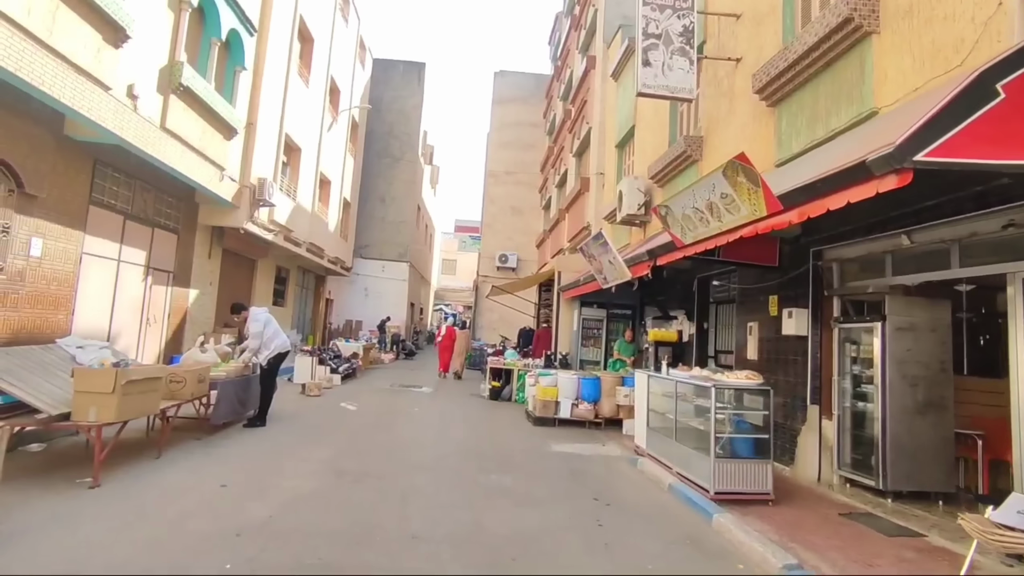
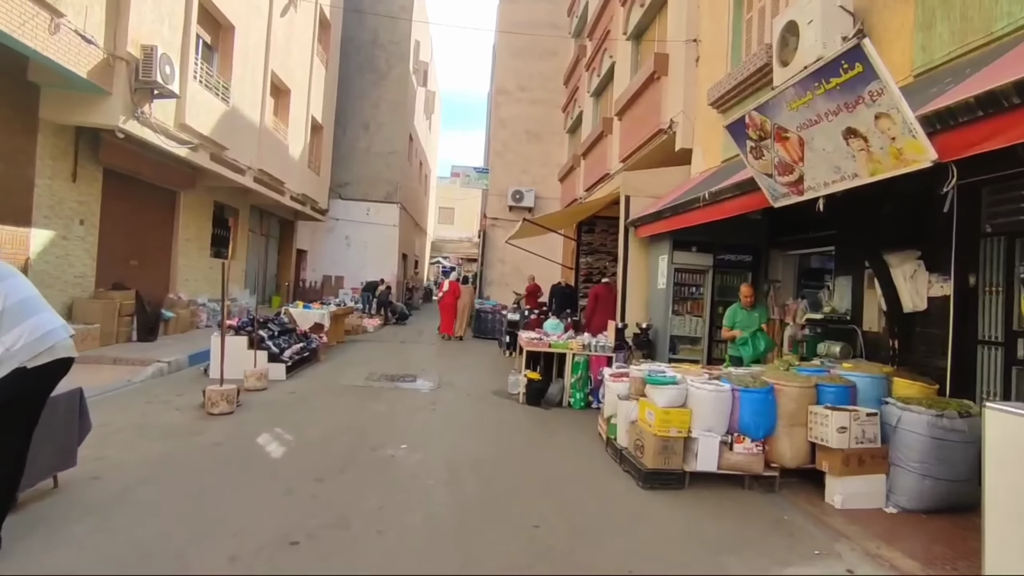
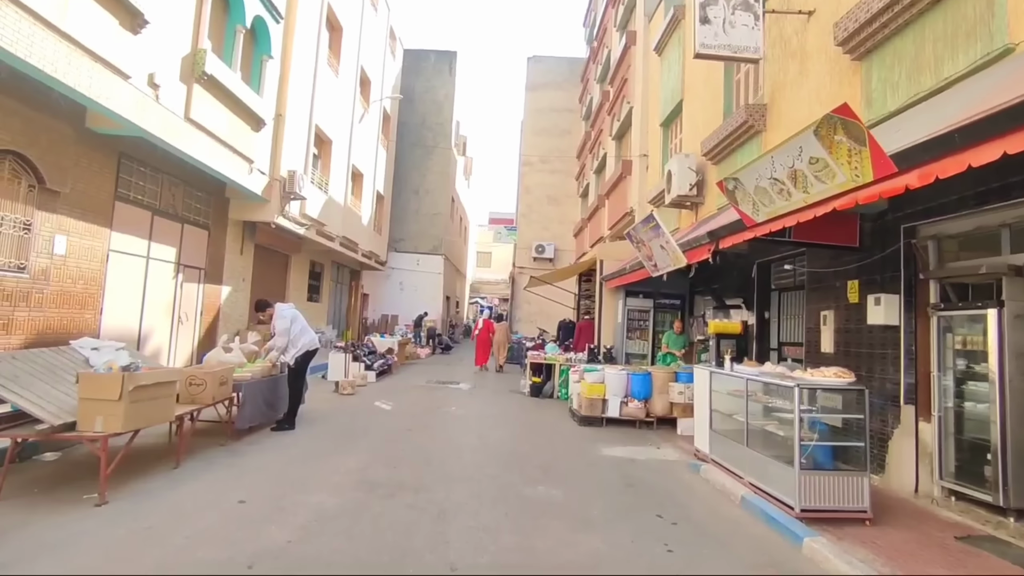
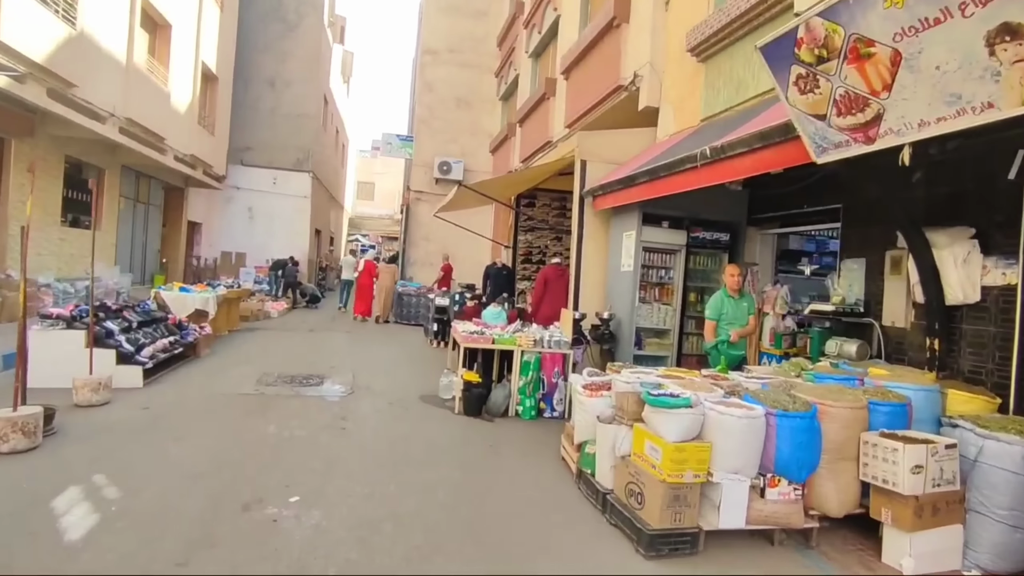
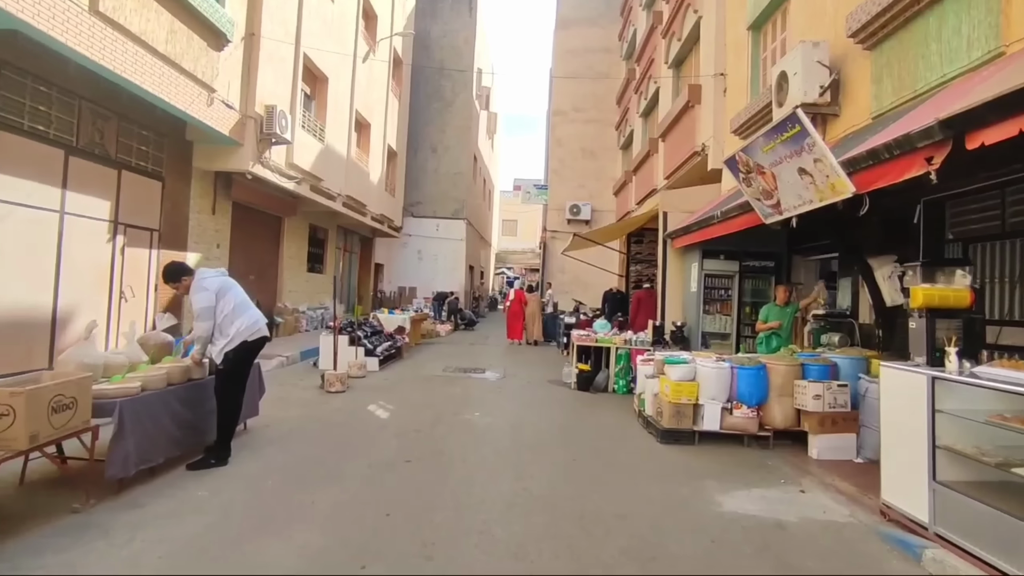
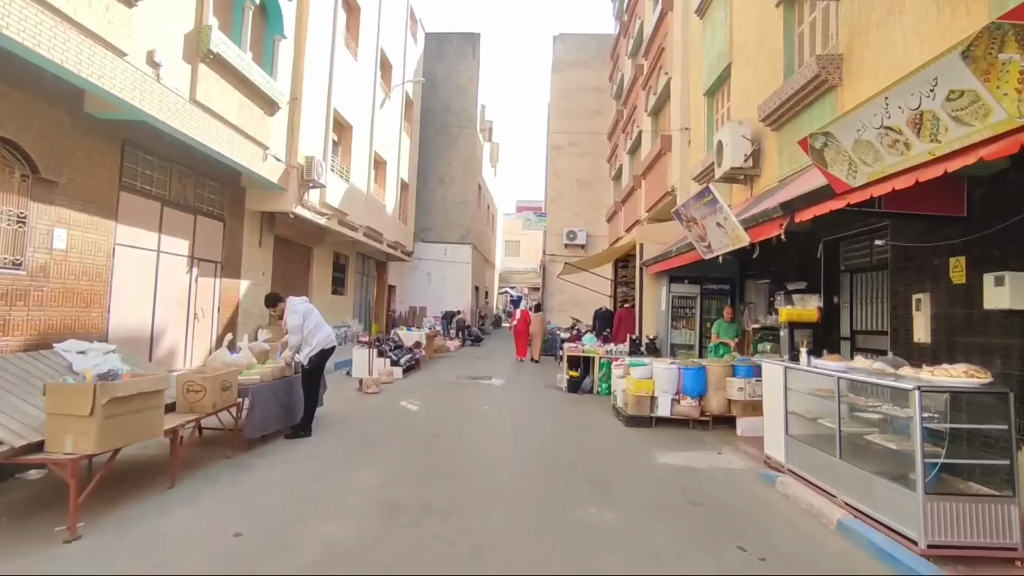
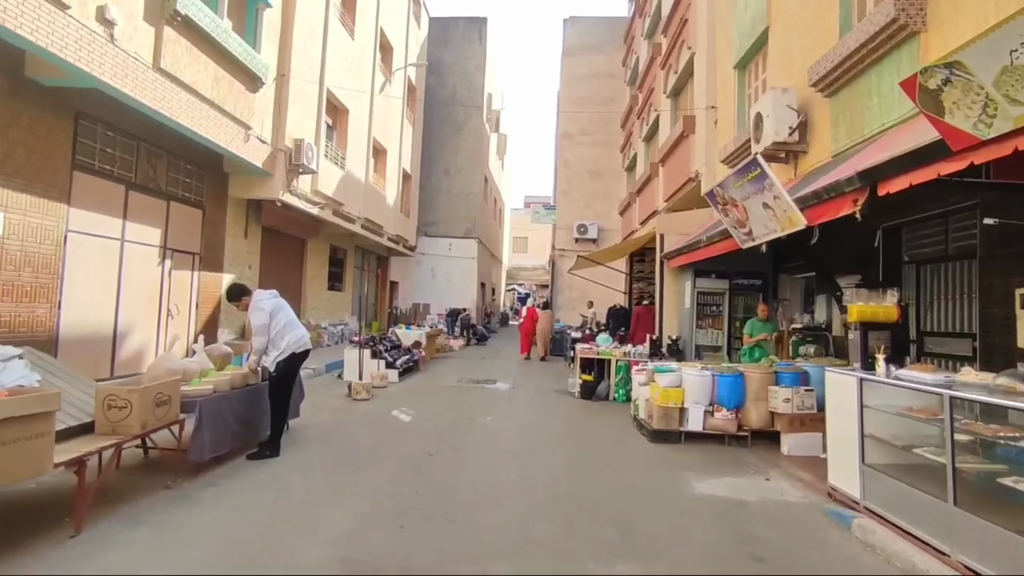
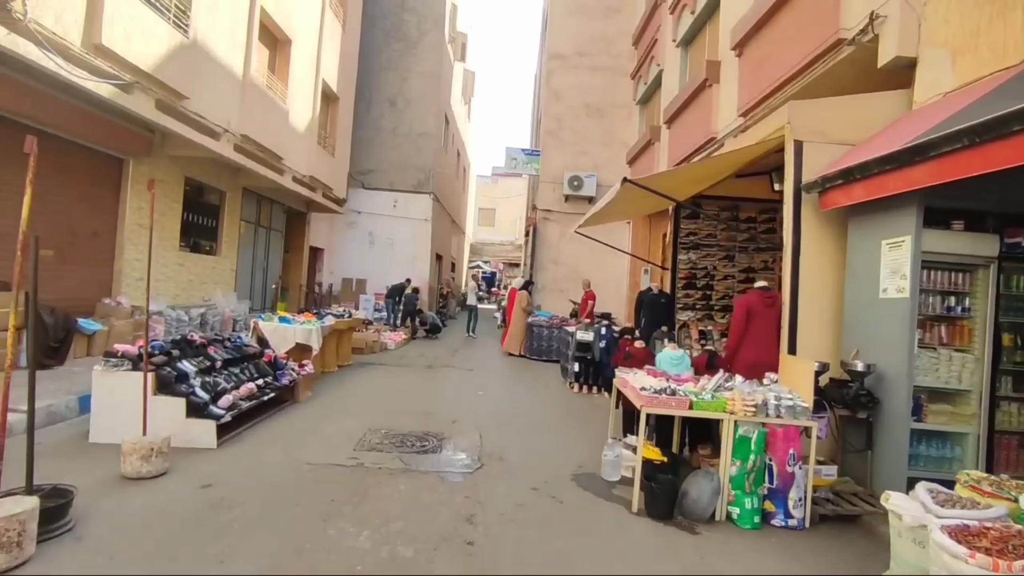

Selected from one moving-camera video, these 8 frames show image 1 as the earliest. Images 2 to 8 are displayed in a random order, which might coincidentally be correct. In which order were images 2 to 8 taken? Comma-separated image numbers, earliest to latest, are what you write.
3, 6, 7, 5, 2, 4, 8
